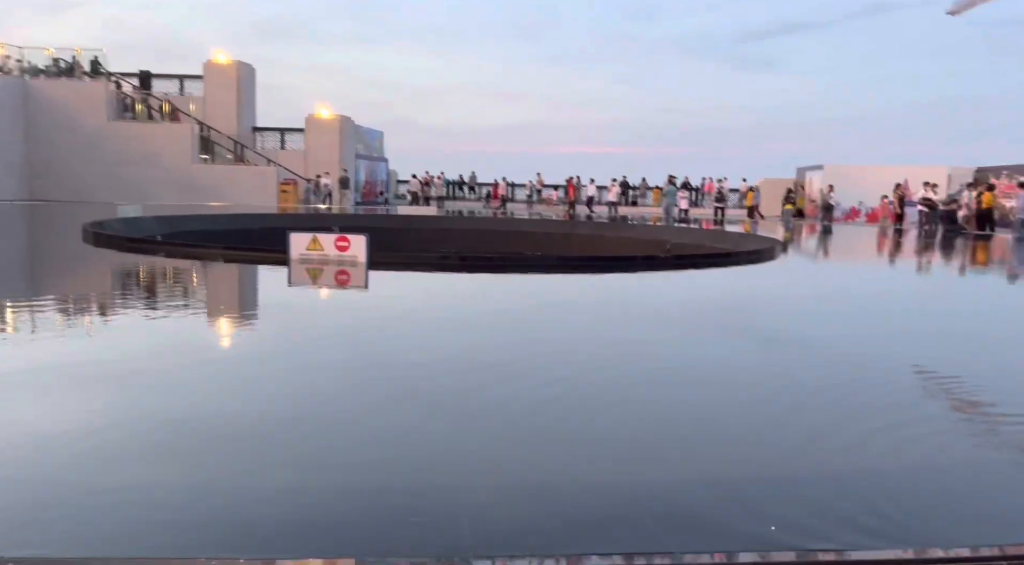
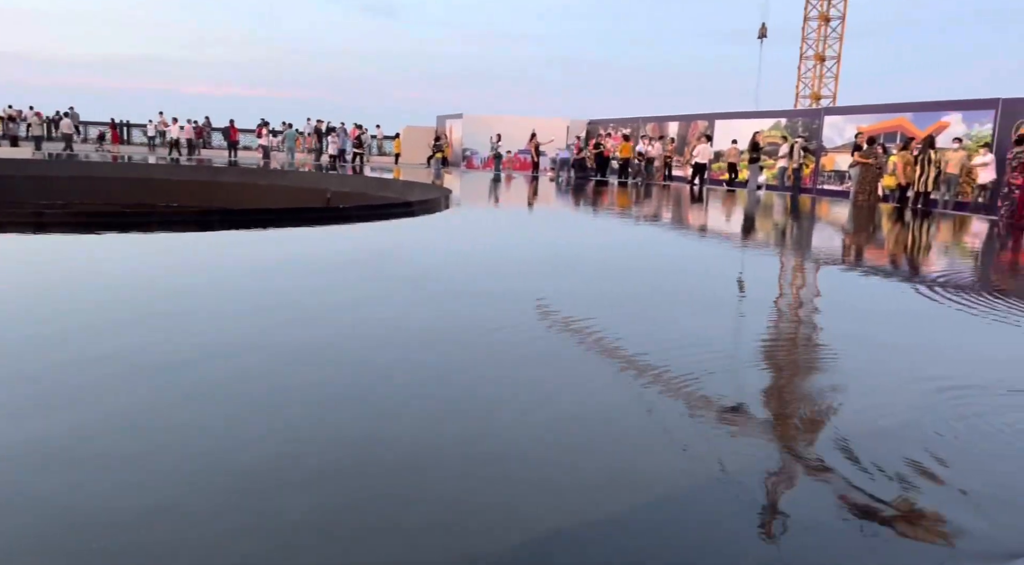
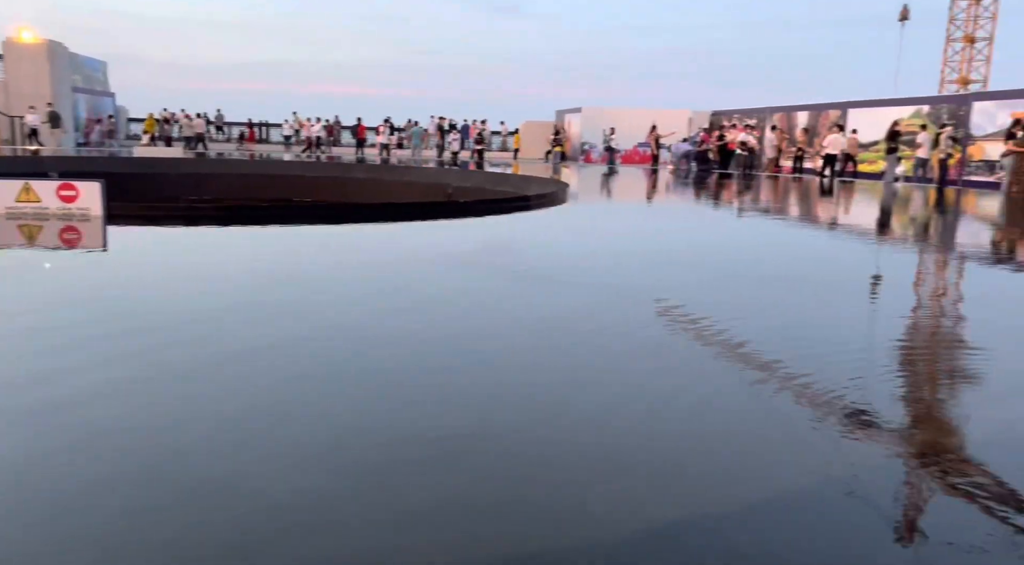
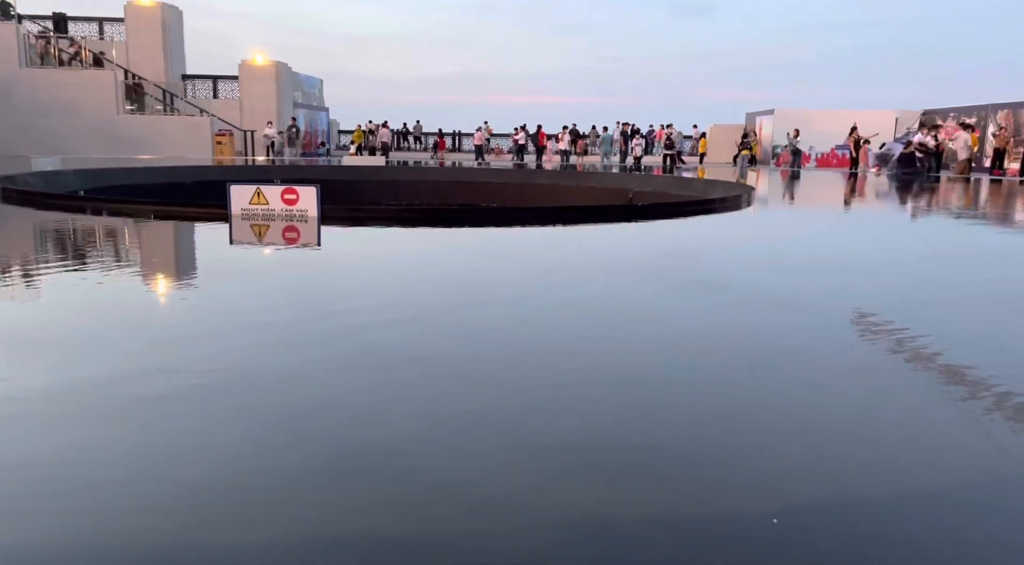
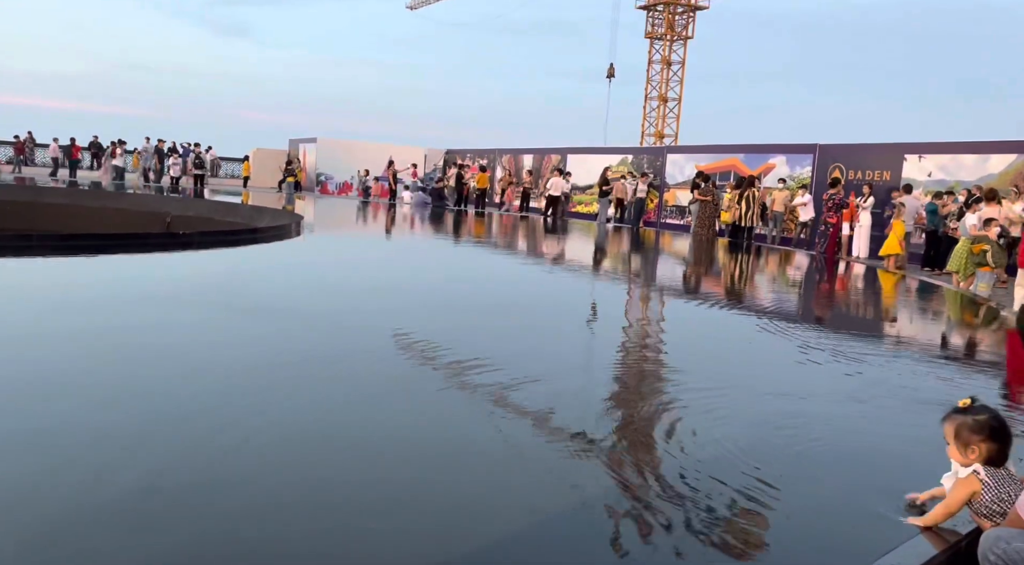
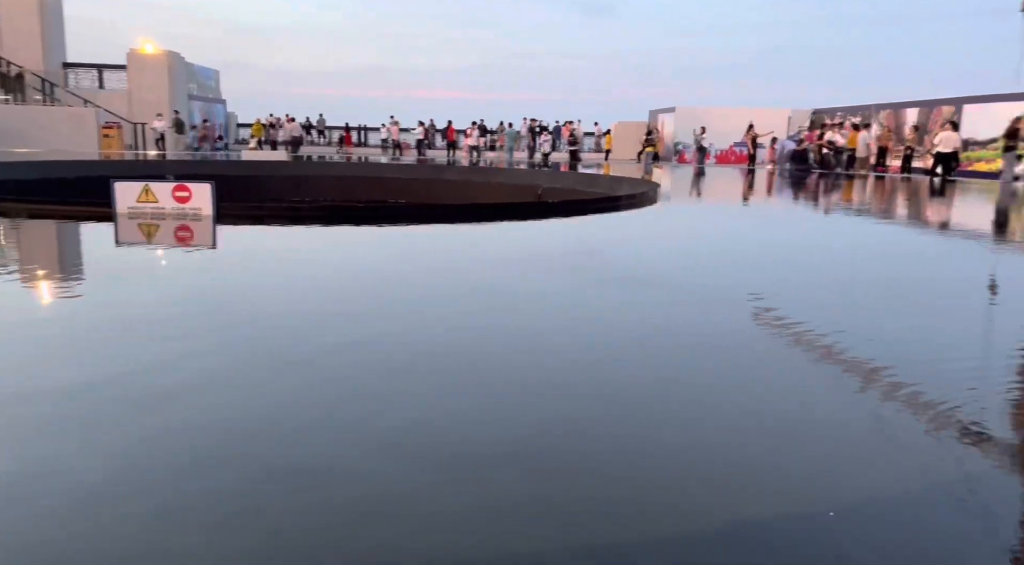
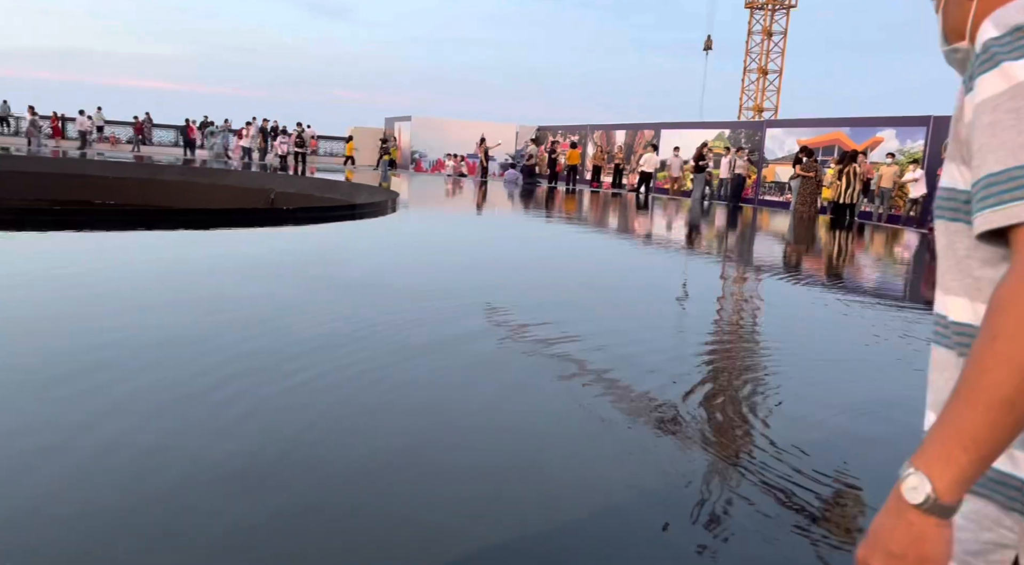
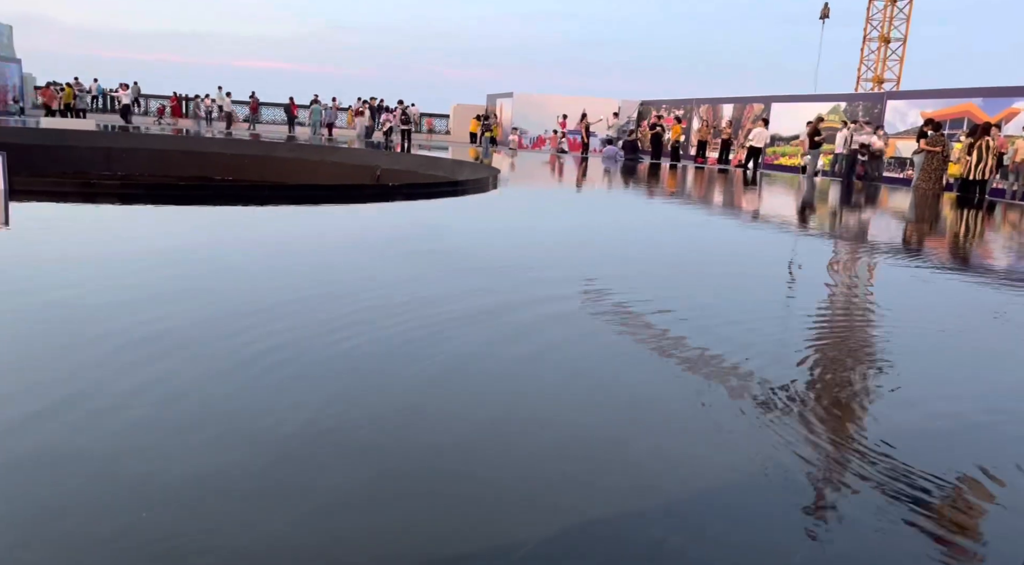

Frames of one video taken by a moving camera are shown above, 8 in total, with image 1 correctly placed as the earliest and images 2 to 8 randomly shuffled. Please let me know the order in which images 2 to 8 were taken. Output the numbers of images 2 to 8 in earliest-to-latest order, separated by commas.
4, 6, 3, 2, 5, 7, 8
